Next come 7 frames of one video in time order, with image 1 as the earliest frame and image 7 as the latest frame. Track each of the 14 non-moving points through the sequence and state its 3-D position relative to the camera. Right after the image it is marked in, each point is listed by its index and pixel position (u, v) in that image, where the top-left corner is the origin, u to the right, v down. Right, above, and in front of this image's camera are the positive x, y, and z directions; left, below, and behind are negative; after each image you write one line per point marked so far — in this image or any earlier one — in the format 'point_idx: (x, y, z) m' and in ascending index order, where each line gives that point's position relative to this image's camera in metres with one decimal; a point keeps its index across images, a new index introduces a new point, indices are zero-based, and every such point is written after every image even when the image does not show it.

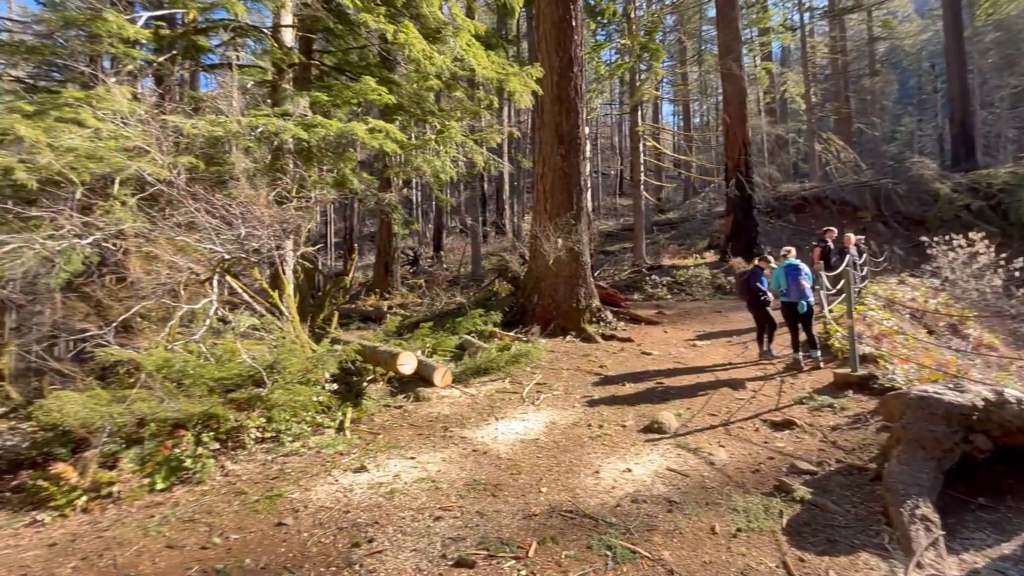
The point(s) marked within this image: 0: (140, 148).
0: (-4.8, +1.8, +6.2) m
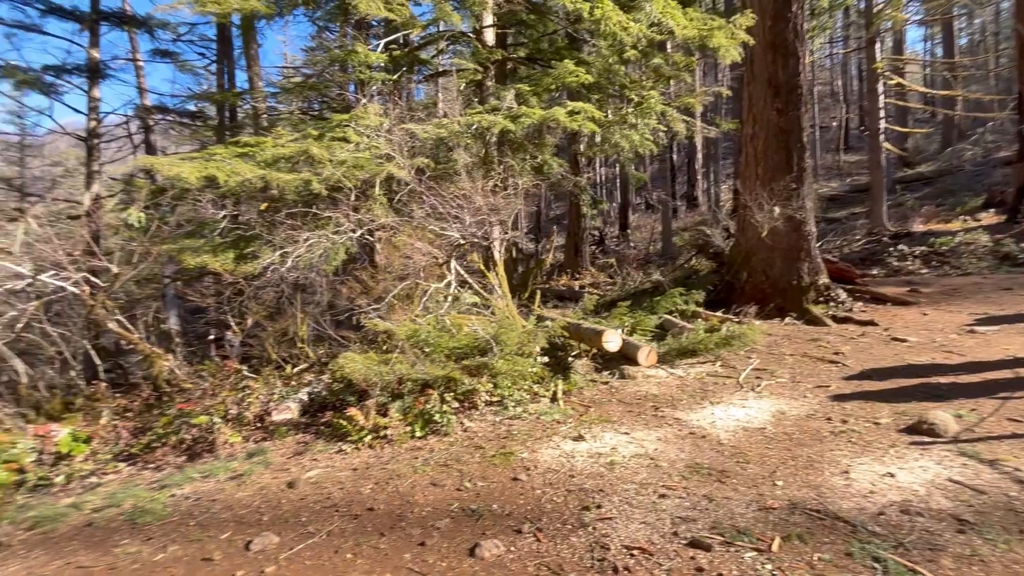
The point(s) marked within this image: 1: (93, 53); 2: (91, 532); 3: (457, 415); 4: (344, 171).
0: (-1.9, +2.1, +7.4) m
1: (-10.8, +6.1, +12.3) m
2: (-3.2, -1.9, +3.7) m
3: (-0.6, -1.5, +5.6) m
4: (-2.4, +1.7, +6.9) m
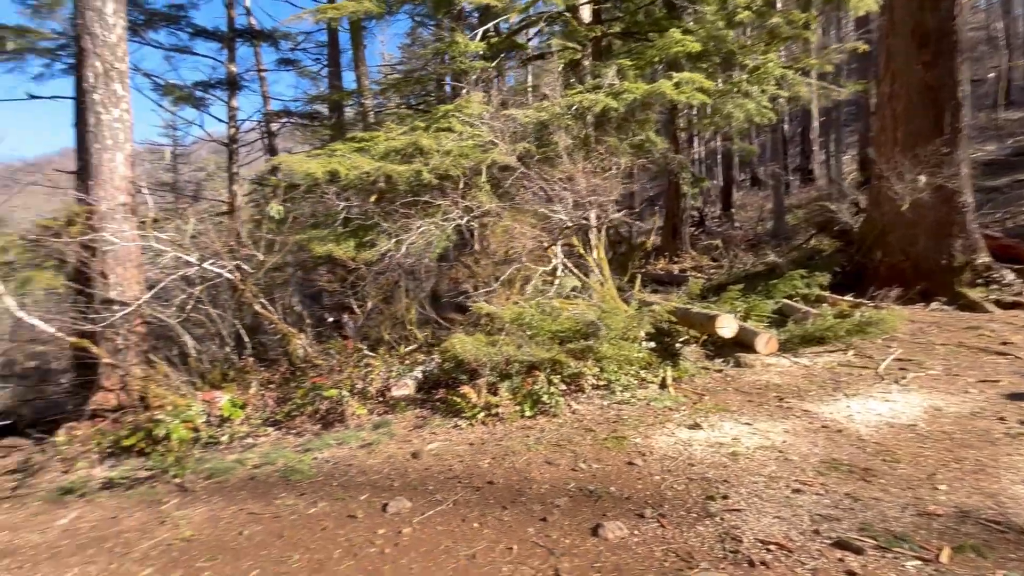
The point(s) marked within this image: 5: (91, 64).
0: (-0.3, +2.3, +7.6) m
1: (-8.2, +6.4, +13.9) m
2: (-2.3, -1.7, +4.2) m
3: (+0.6, -1.3, +5.6) m
4: (-0.9, +1.9, +7.1) m
5: (-6.6, +3.5, +7.5) m
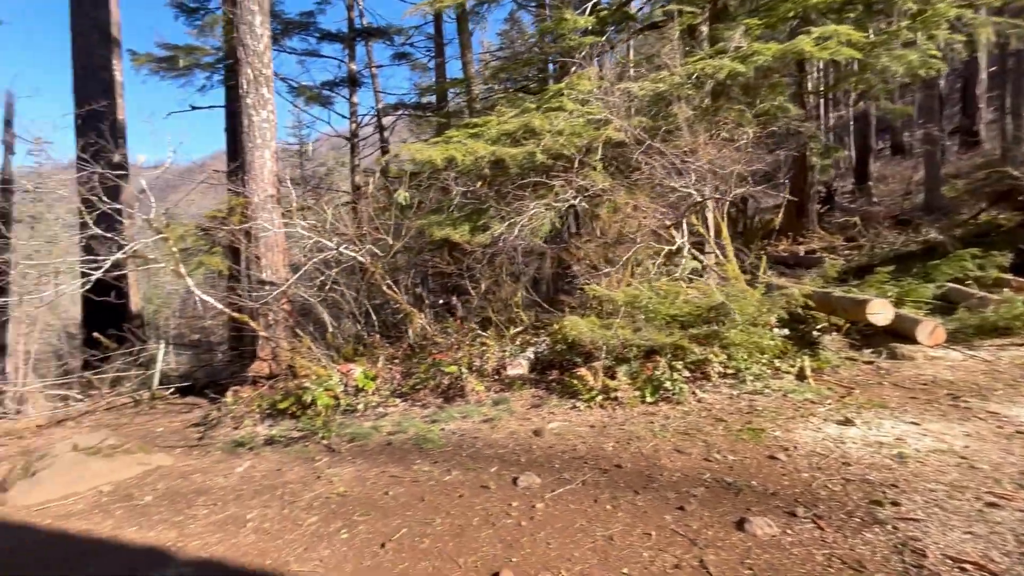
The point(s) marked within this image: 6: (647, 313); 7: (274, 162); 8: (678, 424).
0: (+1.4, +2.6, +7.3) m
1: (-5.1, +7.0, +14.9) m
2: (-1.2, -1.6, +4.6) m
3: (+2.0, -1.1, +5.3) m
4: (+0.7, +2.2, +7.0) m
5: (-4.8, +3.9, +8.5) m
6: (+1.7, -0.3, +5.8) m
7: (-4.3, +2.3, +8.6) m
8: (+1.5, -1.3, +4.4) m
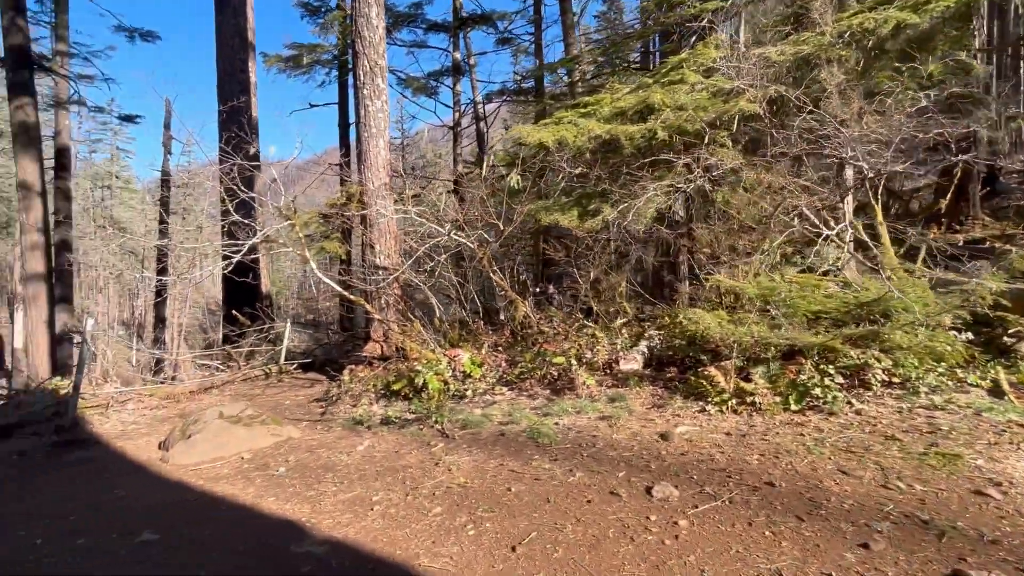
0: (+3.1, +2.7, +6.5) m
1: (-1.8, +7.4, +15.1) m
2: (0.0, -1.4, +4.4) m
3: (+3.2, -1.0, +4.6) m
4: (+2.3, +2.3, +6.4) m
5: (-2.8, +4.1, +8.8) m
6: (+3.0, -0.2, +5.0) m
7: (-2.3, +2.6, +8.9) m
8: (+2.6, -1.2, +3.8) m
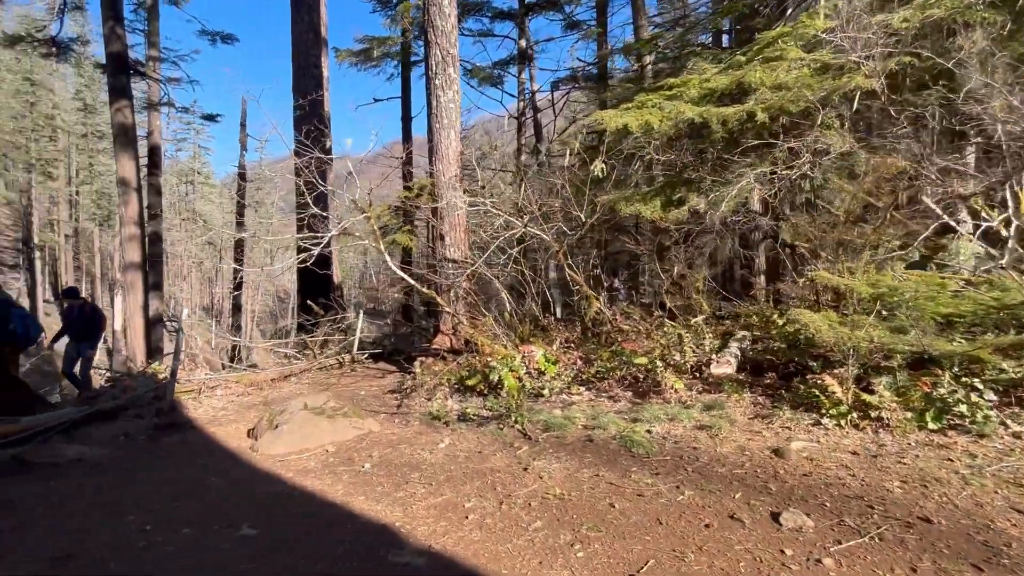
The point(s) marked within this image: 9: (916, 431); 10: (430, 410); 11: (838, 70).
0: (+4.1, +2.7, +5.8) m
1: (+0.3, +7.6, +14.8) m
2: (+0.7, -1.4, +4.1) m
3: (+4.0, -1.0, +3.9) m
4: (+3.4, +2.4, +5.8) m
5: (-1.4, +4.3, +8.7) m
6: (+3.8, -0.2, +4.4) m
7: (-1.0, +2.7, +8.8) m
8: (+3.3, -1.2, +3.2) m
9: (+3.3, -1.2, +4.0) m
10: (-1.0, -1.5, +6.0) m
11: (+4.0, +2.7, +5.8) m
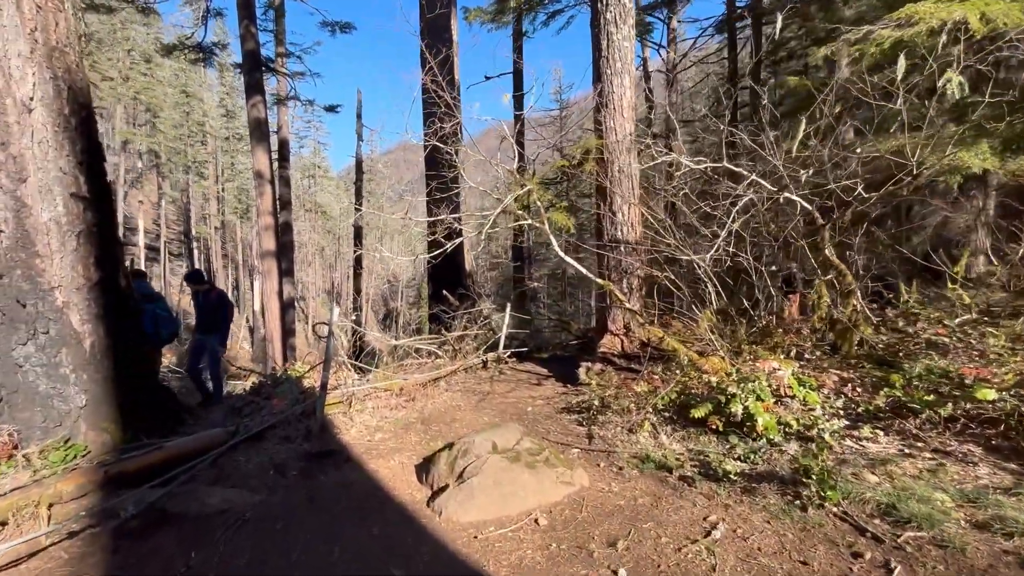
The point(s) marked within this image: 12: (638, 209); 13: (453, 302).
0: (+6.2, +2.8, +3.0) m
1: (+4.2, +8.0, +12.4) m
2: (+2.6, -1.4, +2.2) m
3: (+5.7, -1.0, +1.3) m
4: (+5.5, +2.4, +3.1) m
5: (+1.3, +4.4, +6.8) m
6: (+5.6, -0.2, +1.8) m
7: (+1.8, +2.9, +6.9) m
8: (+4.9, -1.3, +0.7) m
9: (+5.1, -1.2, +1.5) m
10: (+1.2, -1.5, +4.3) m
11: (+6.1, +2.7, +3.0) m
12: (+1.8, +1.1, +6.5) m
13: (-1.2, -0.3, +9.8) m
